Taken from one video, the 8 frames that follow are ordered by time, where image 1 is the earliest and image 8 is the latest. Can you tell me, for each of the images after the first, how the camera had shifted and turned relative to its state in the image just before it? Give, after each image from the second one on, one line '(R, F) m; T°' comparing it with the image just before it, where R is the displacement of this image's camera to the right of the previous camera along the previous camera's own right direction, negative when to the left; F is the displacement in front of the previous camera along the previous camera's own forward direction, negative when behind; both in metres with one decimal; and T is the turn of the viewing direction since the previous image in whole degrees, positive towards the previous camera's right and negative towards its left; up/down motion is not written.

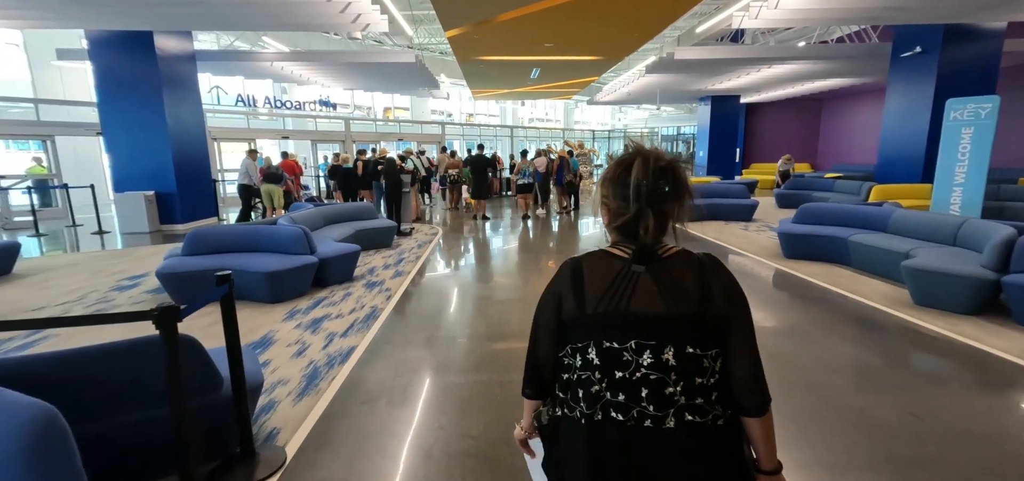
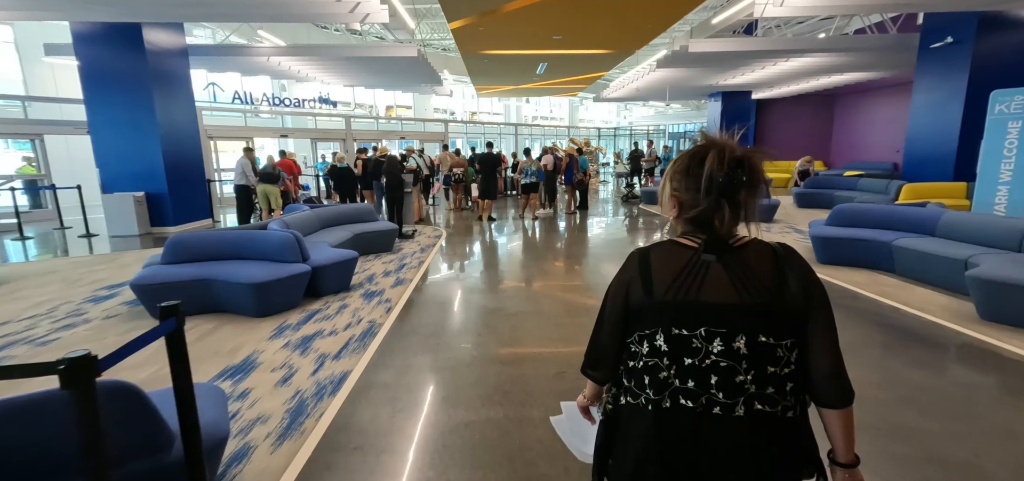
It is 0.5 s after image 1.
(-0.1, +0.4) m; 0°
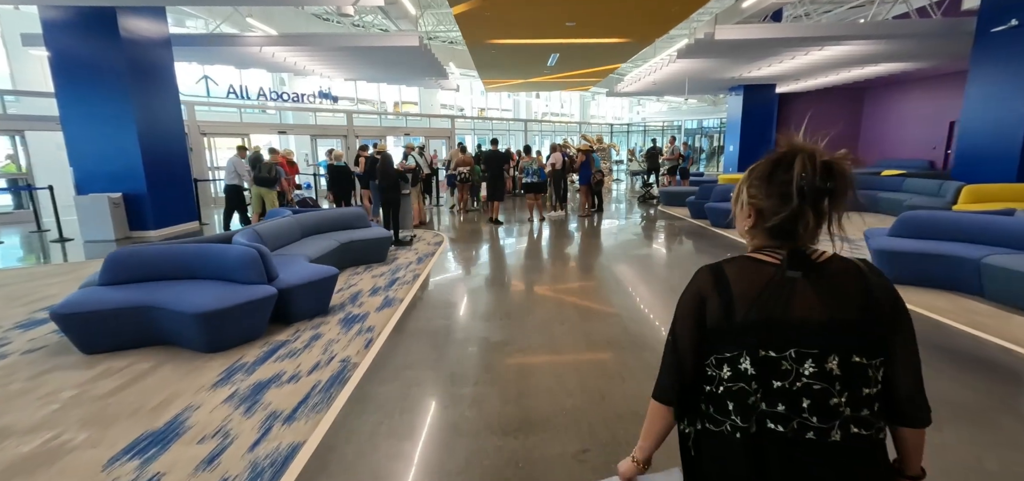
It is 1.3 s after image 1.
(0.0, +0.7) m; -1°
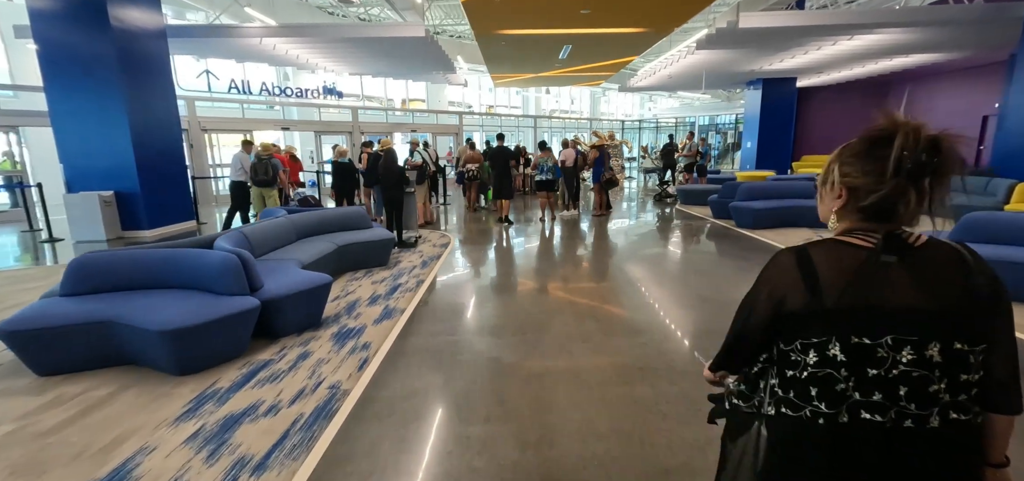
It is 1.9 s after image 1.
(-0.1, +0.4) m; -1°
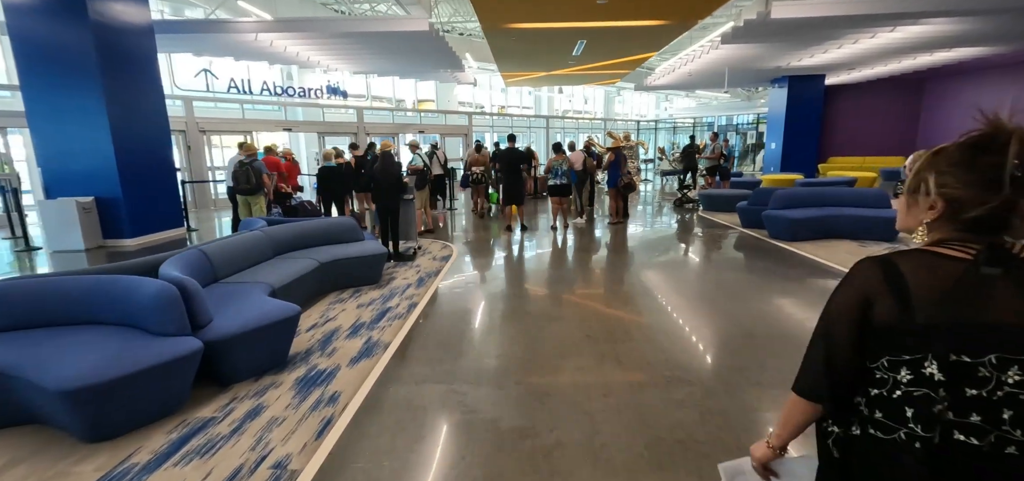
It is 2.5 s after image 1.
(0.0, +0.6) m; -2°
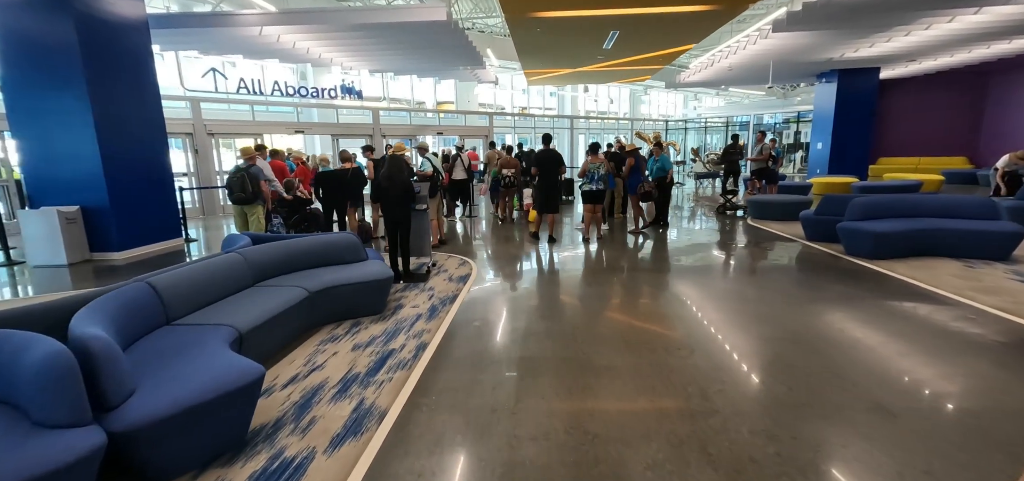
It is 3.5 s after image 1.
(-0.1, +0.8) m; -3°
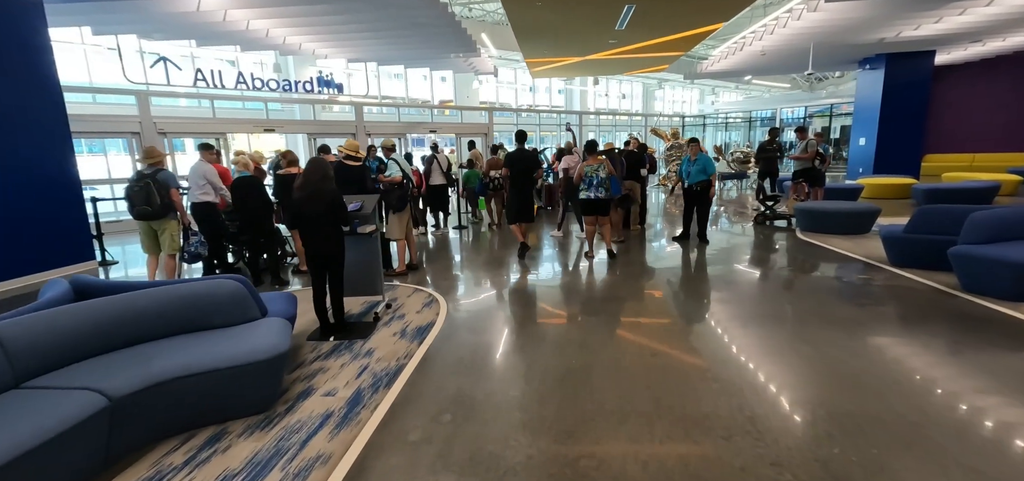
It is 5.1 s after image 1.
(+0.2, +1.4) m; -1°
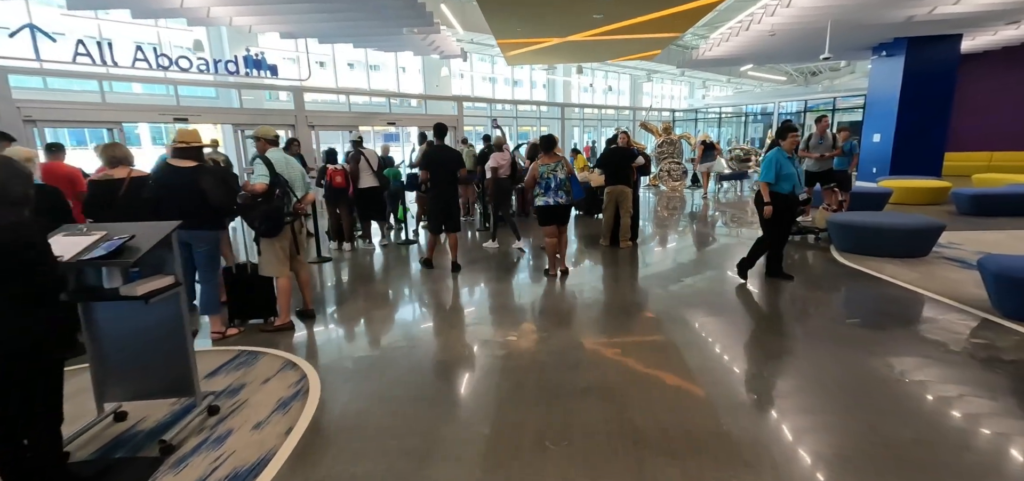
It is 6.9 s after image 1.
(+0.4, +1.6) m; +2°
